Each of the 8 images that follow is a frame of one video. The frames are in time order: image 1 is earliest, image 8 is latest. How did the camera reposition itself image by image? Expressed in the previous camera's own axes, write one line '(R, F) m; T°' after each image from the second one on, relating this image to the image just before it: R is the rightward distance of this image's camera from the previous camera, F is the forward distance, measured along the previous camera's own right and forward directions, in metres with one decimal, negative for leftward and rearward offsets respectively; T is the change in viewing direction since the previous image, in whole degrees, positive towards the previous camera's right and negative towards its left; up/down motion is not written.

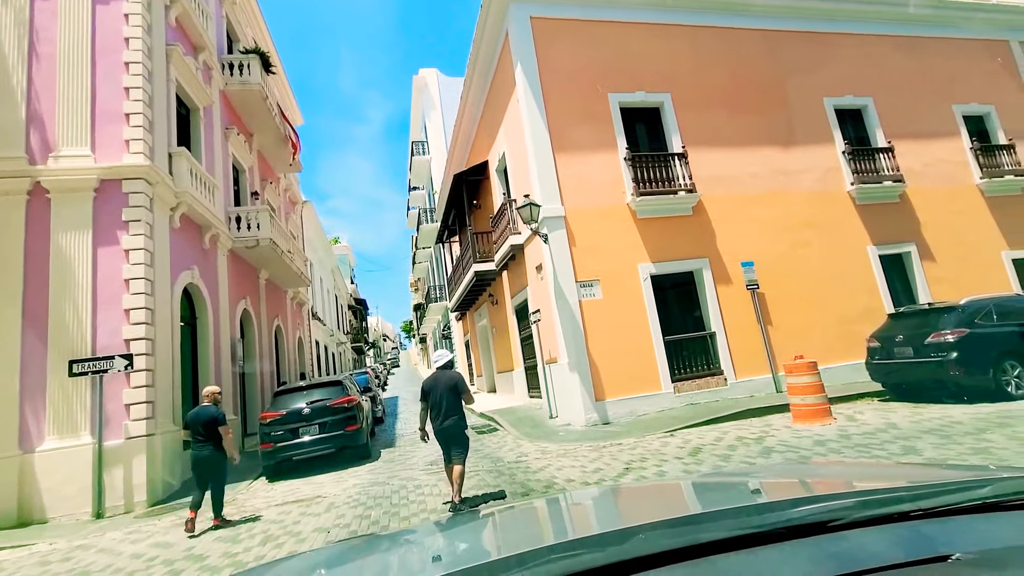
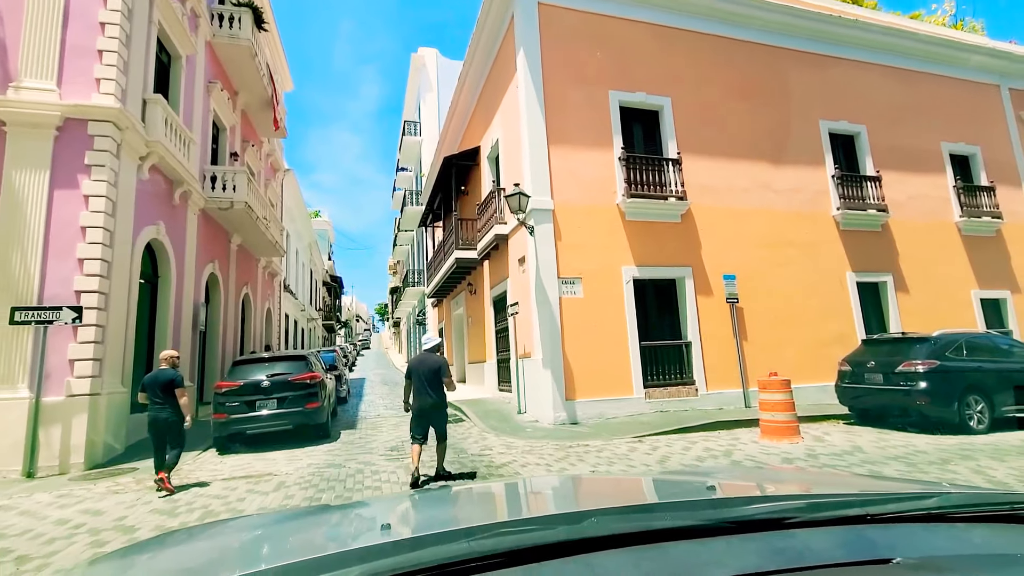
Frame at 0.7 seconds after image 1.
(0.0, +0.2) m; +2°
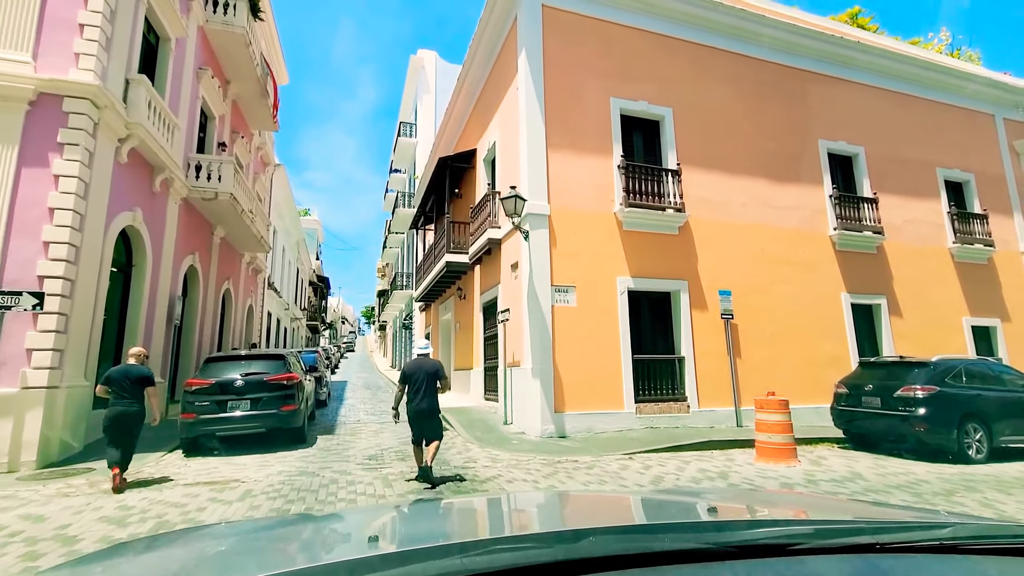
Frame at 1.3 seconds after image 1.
(-0.1, +0.3) m; +1°
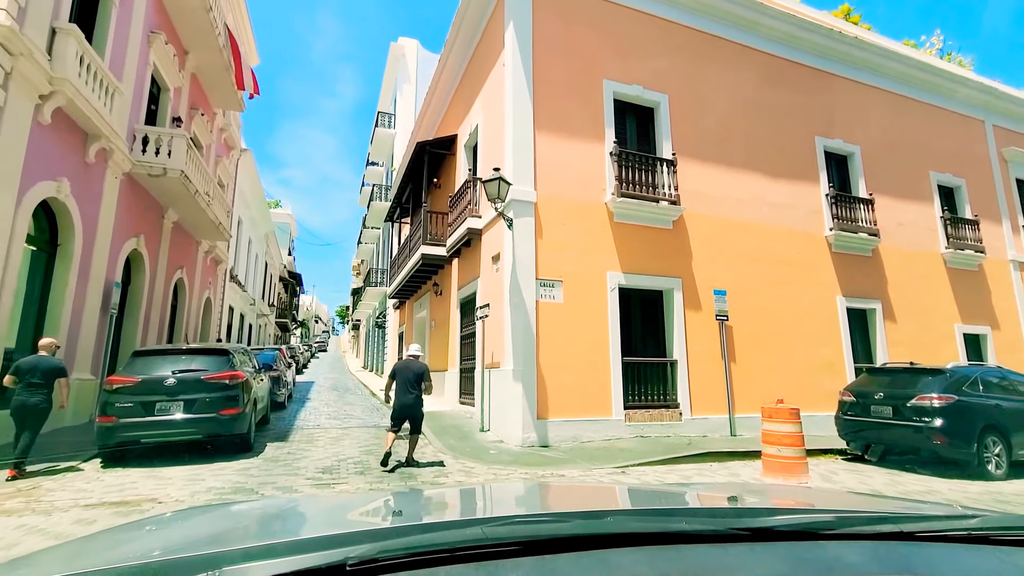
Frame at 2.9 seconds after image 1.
(0.0, +1.0) m; +3°
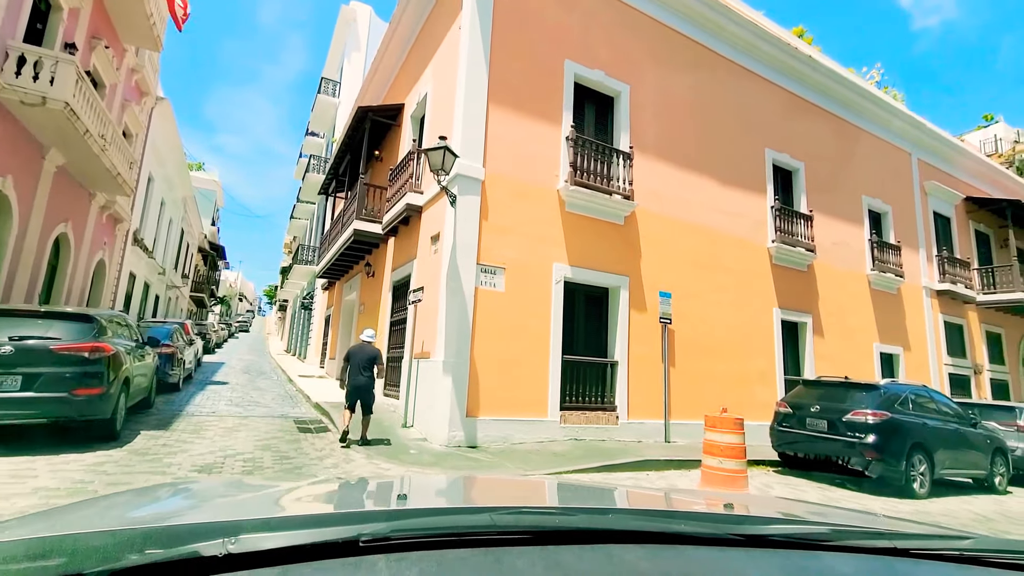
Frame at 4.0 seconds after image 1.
(+0.1, +0.8) m; +7°
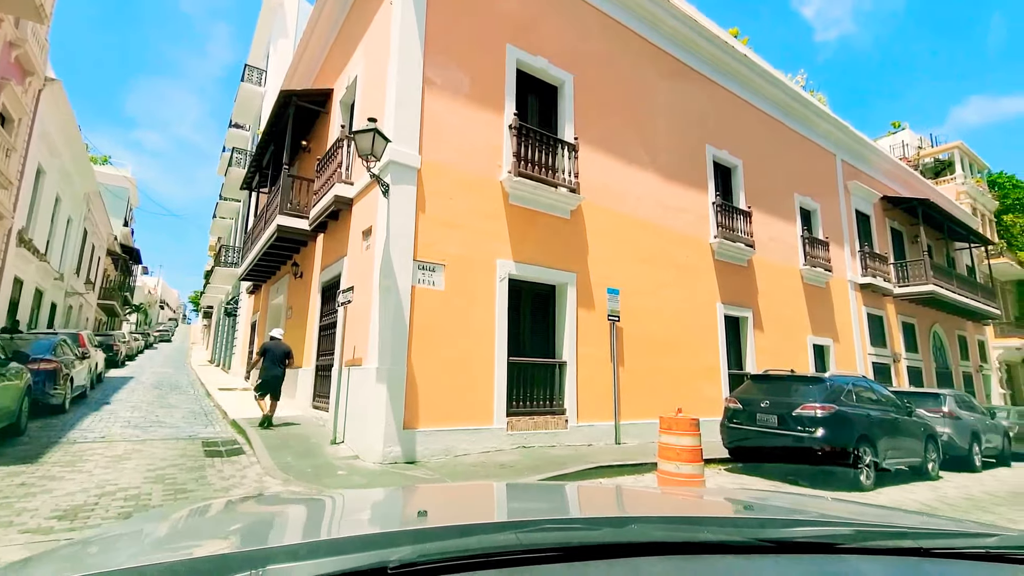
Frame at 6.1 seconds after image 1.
(+0.1, +0.6) m; +6°
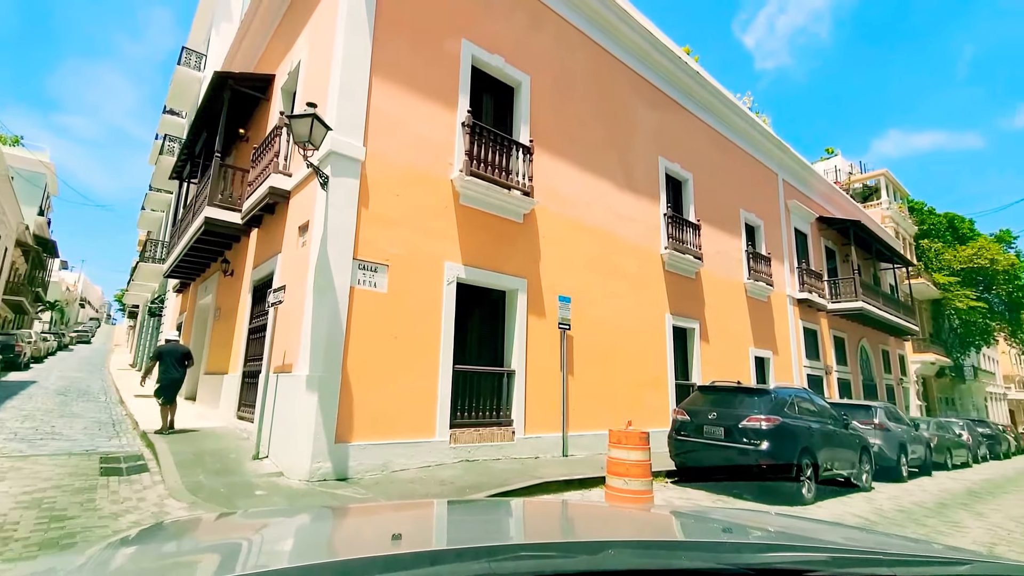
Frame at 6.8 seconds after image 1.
(+0.1, +0.4) m; +6°
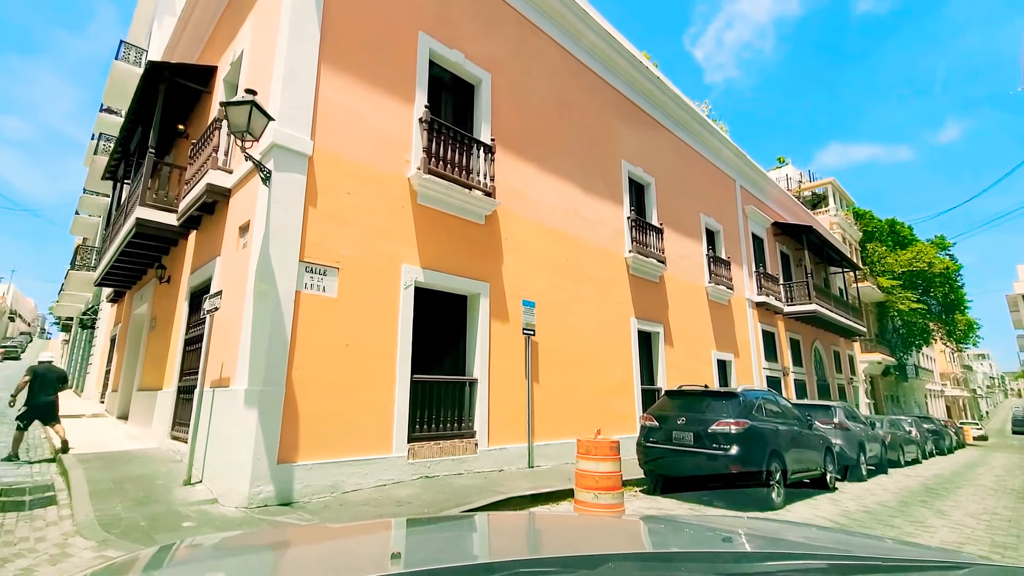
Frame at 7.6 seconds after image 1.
(0.0, +0.4) m; +4°
